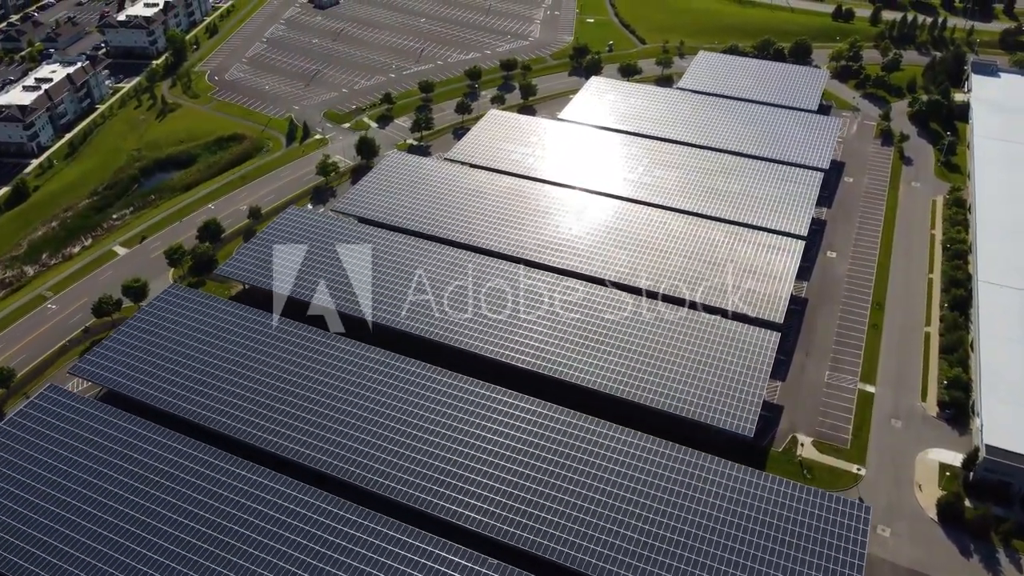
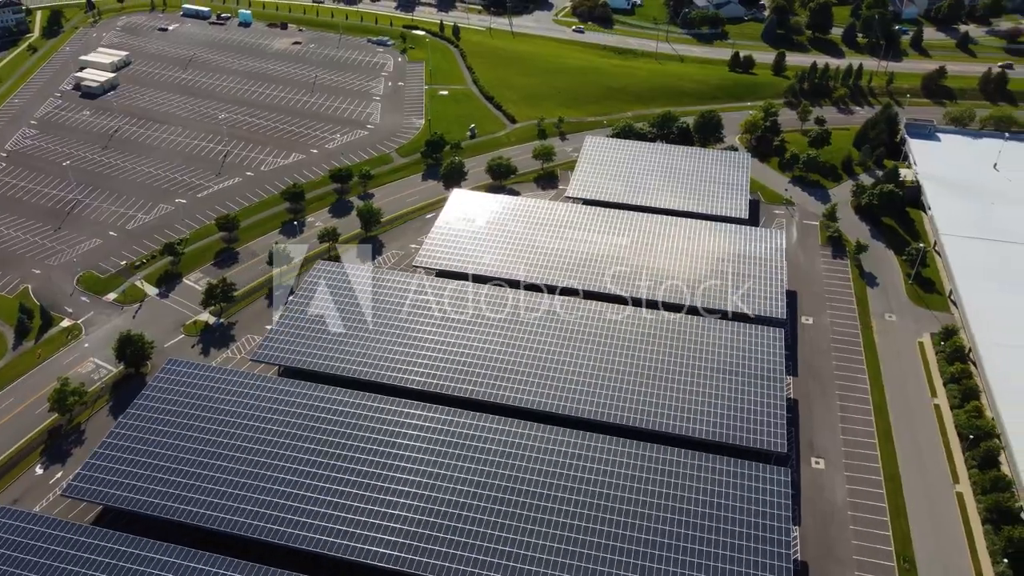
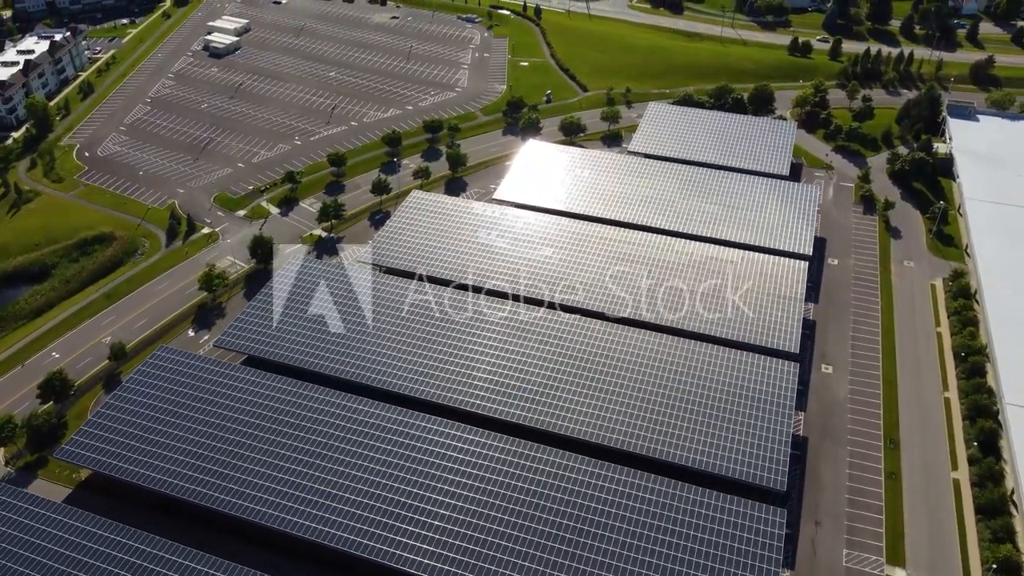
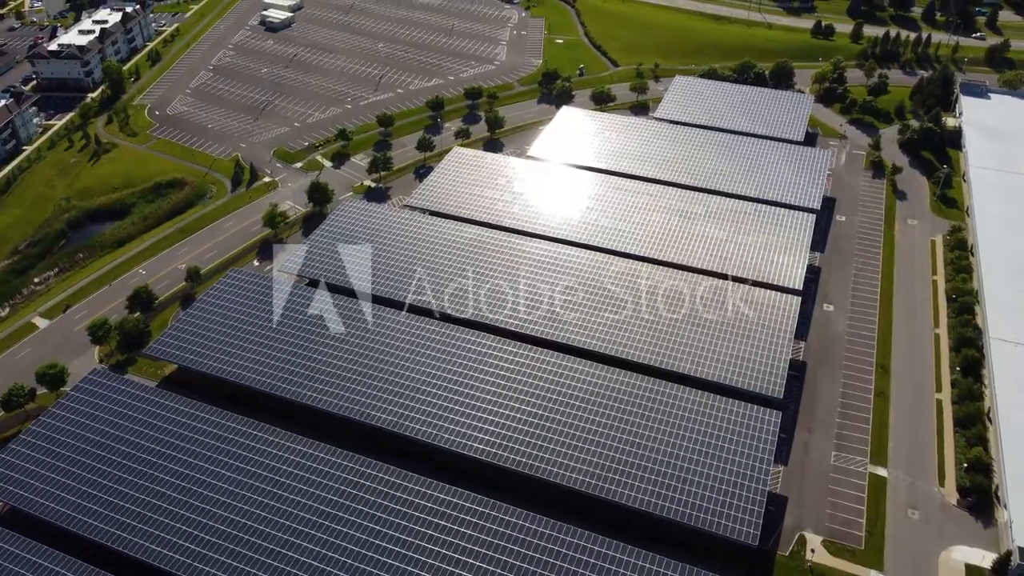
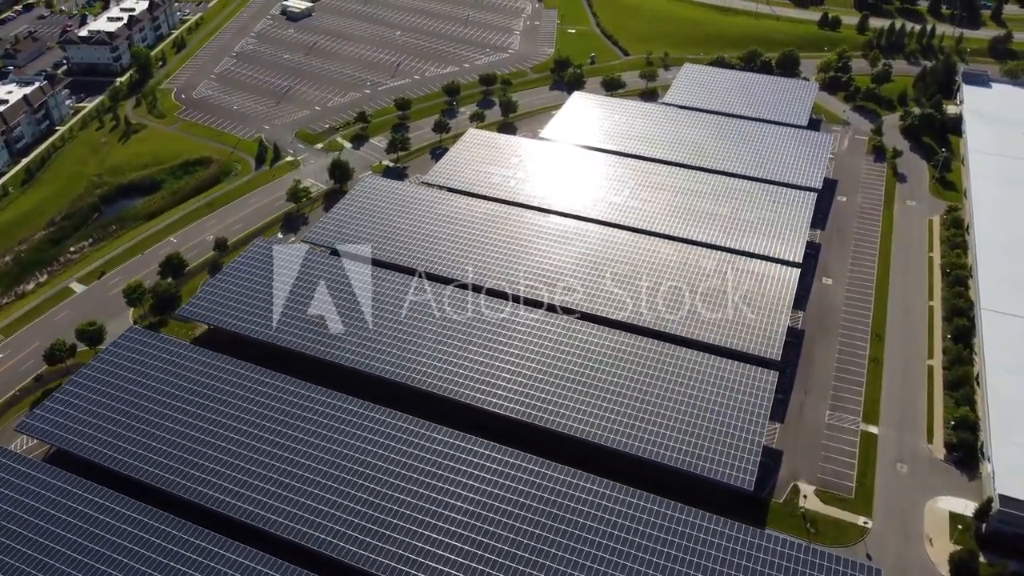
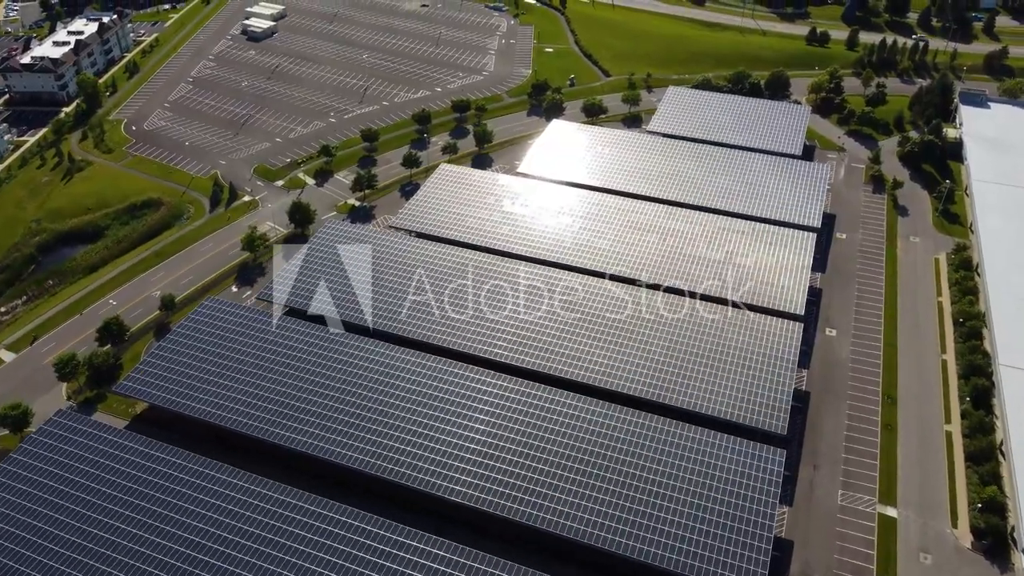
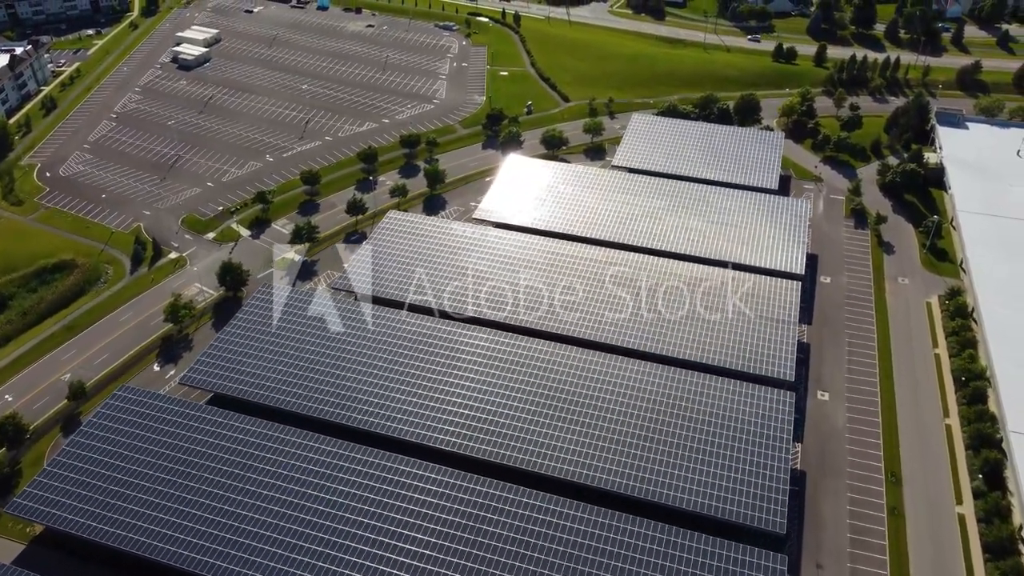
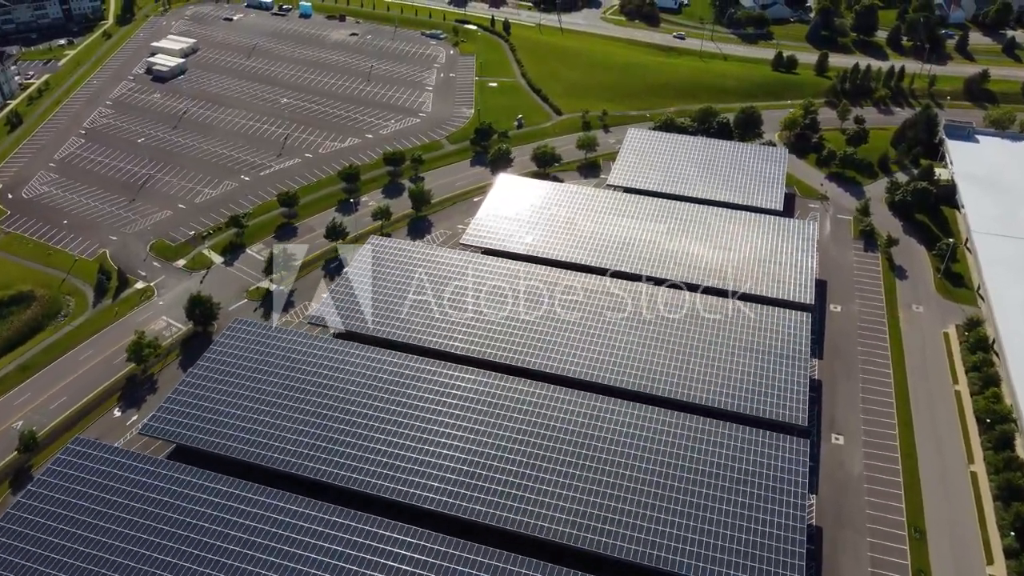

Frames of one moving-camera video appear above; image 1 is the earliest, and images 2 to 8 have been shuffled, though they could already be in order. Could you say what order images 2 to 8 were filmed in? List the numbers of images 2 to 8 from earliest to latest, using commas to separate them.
5, 4, 6, 3, 7, 8, 2
